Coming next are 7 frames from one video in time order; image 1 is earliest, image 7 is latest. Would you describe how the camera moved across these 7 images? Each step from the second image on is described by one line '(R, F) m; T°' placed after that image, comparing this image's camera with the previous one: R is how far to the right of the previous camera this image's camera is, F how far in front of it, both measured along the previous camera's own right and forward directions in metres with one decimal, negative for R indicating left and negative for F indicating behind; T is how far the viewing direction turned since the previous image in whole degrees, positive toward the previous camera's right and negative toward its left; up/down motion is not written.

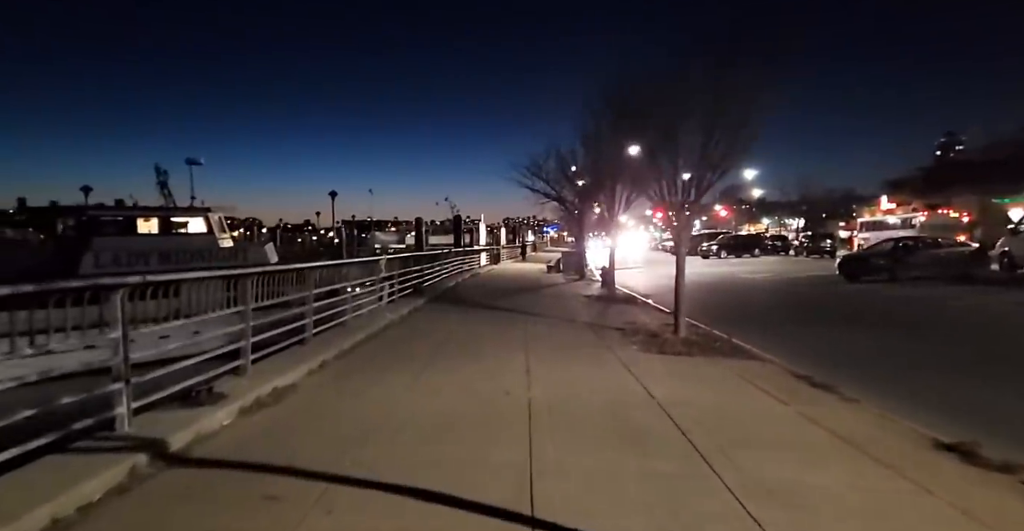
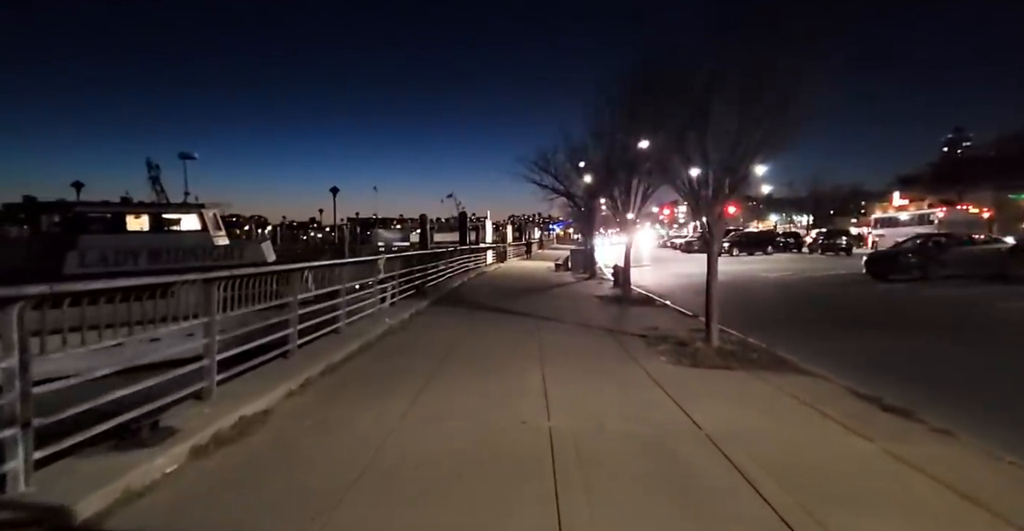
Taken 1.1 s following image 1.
(-0.1, +1.1) m; 0°
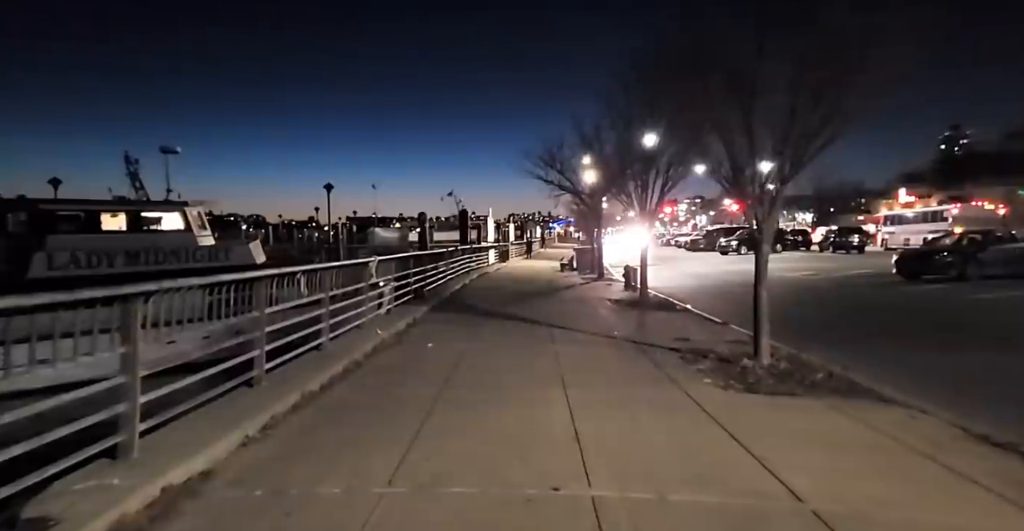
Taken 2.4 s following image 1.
(-0.2, +1.4) m; 0°
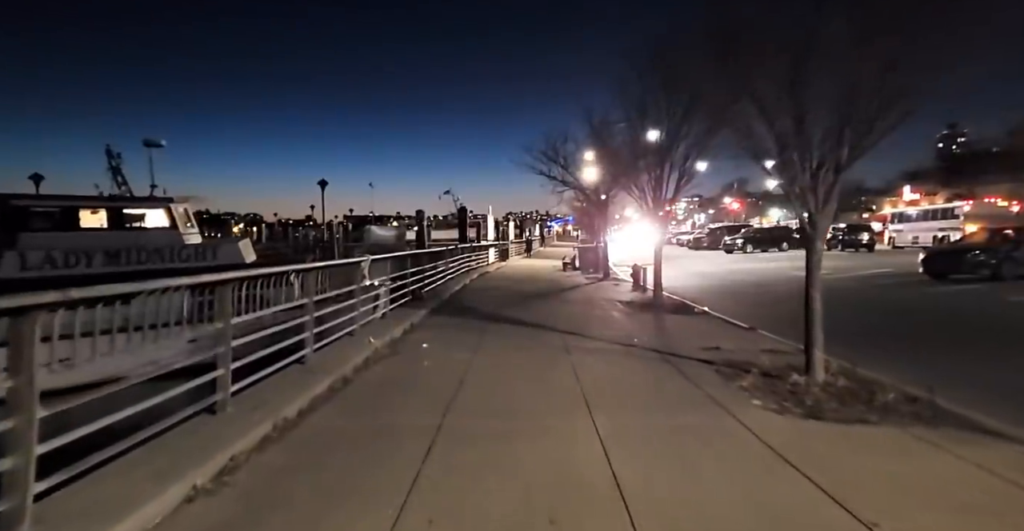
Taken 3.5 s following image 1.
(-0.2, +1.0) m; 0°
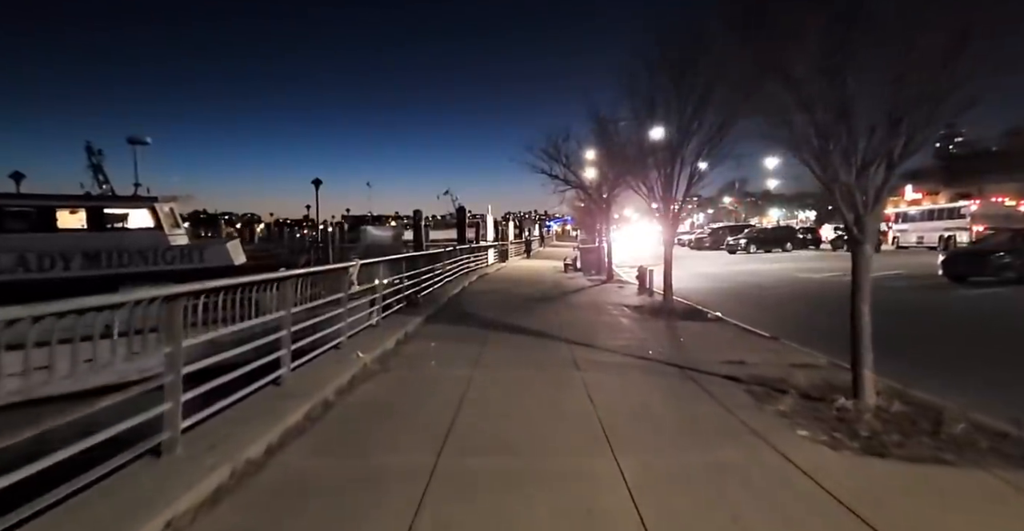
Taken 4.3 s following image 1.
(-0.1, +0.8) m; 0°
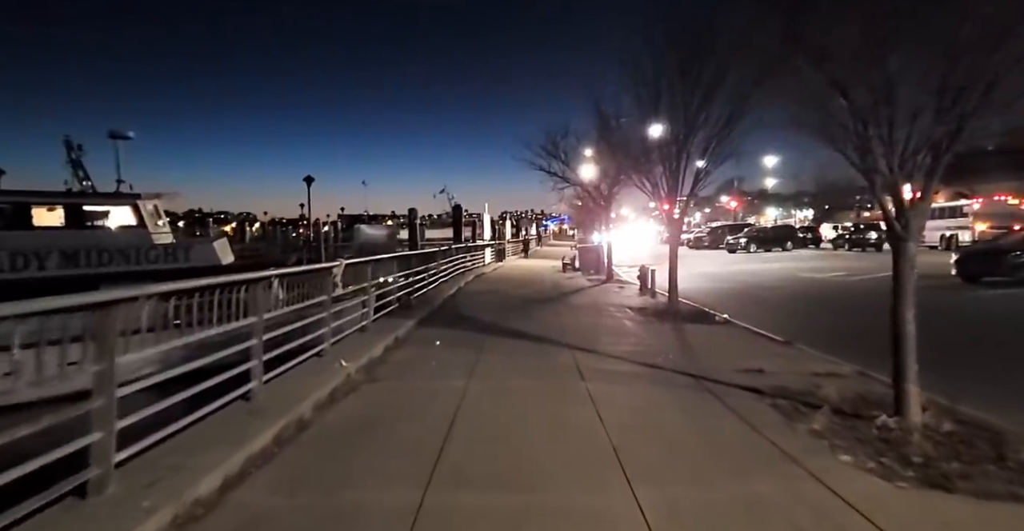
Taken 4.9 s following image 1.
(0.0, +0.7) m; 0°
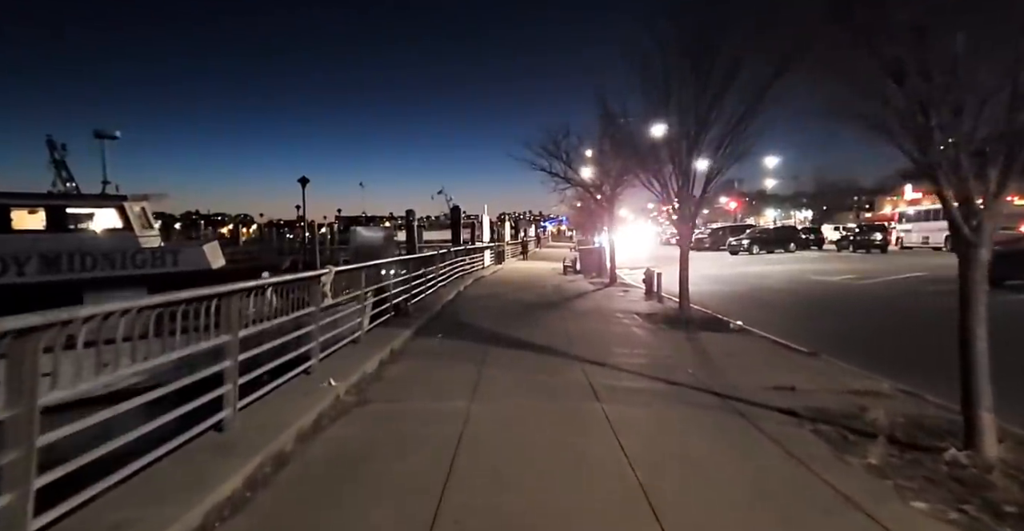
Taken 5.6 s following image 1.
(-0.1, +0.7) m; 0°
